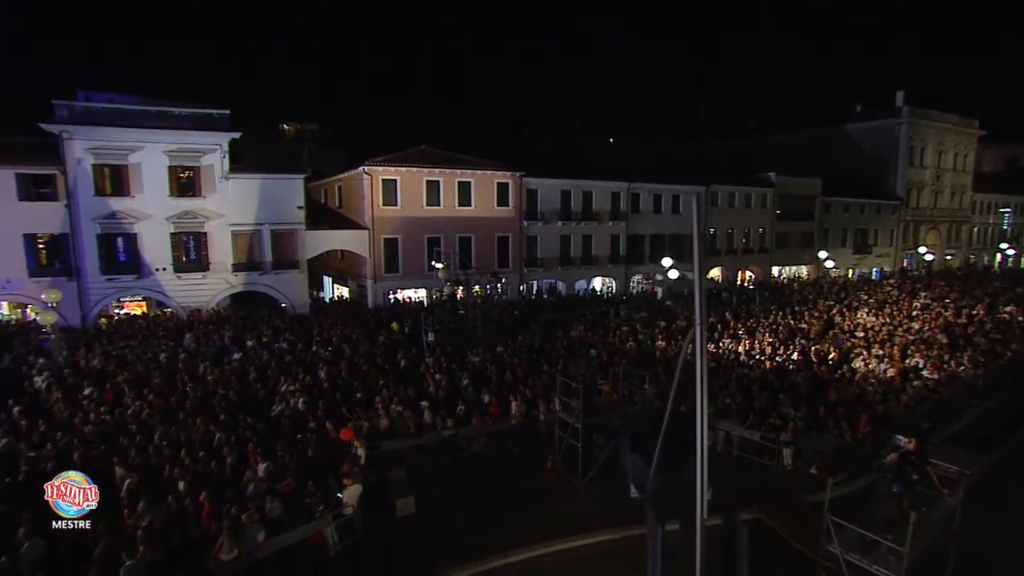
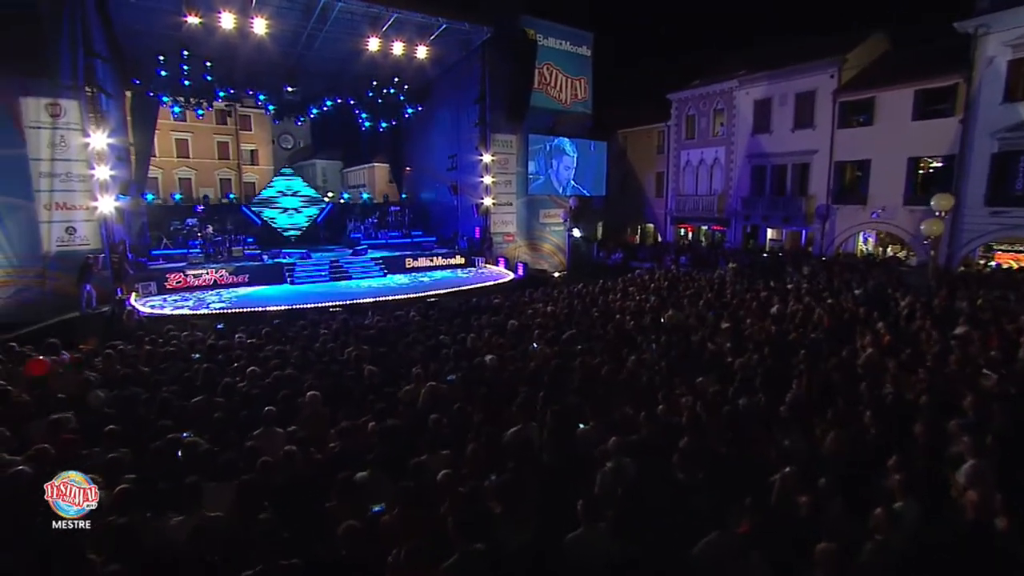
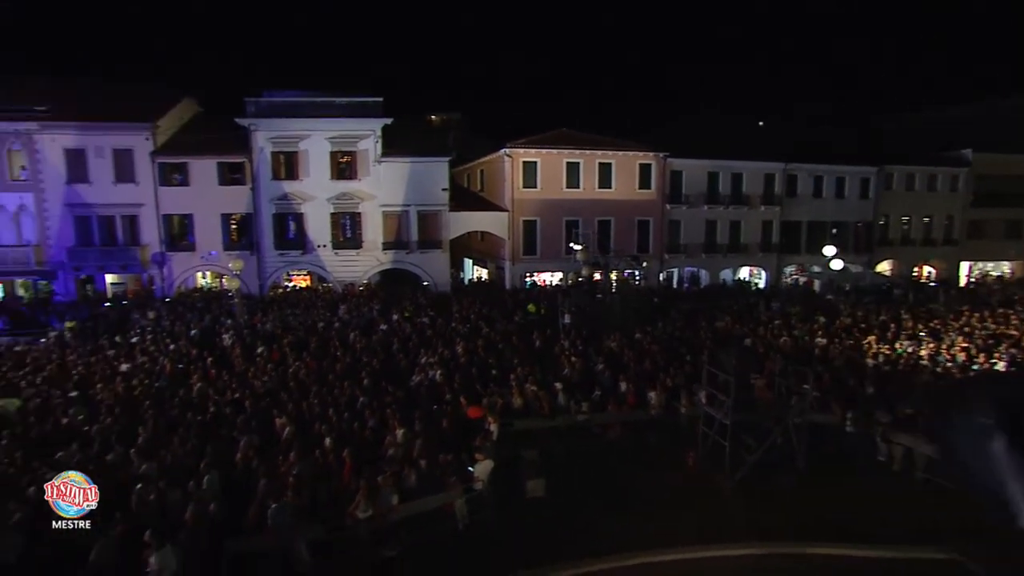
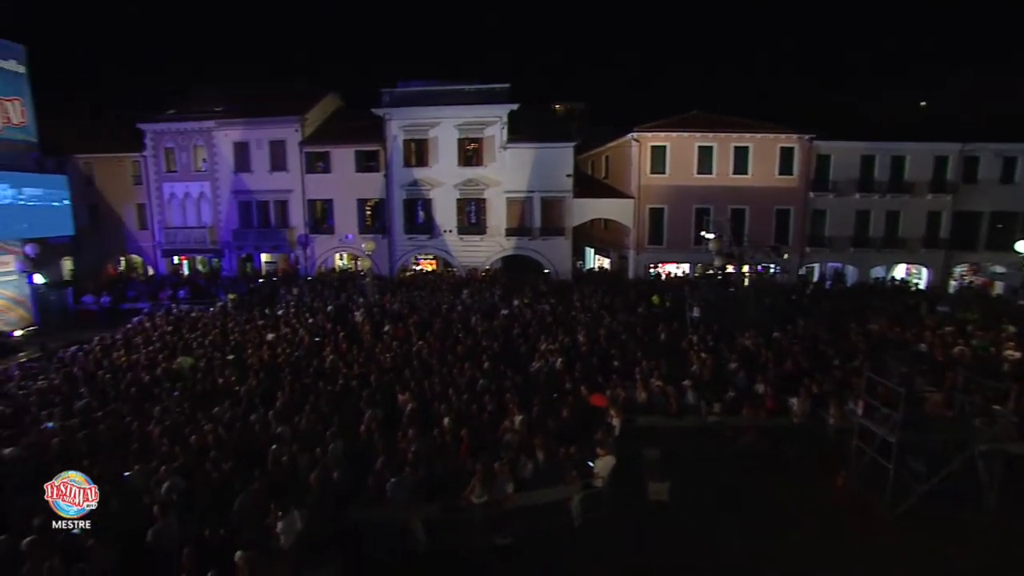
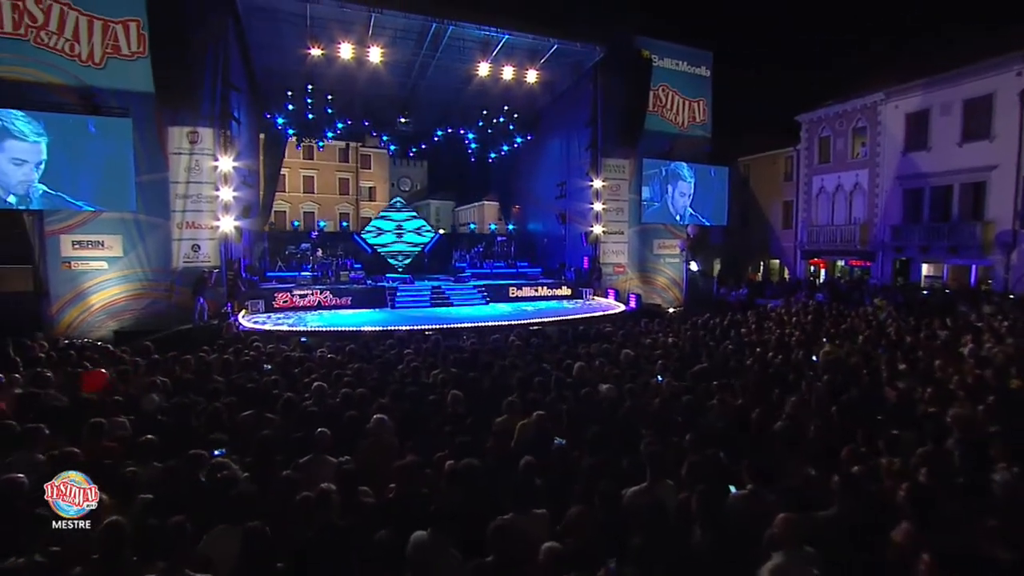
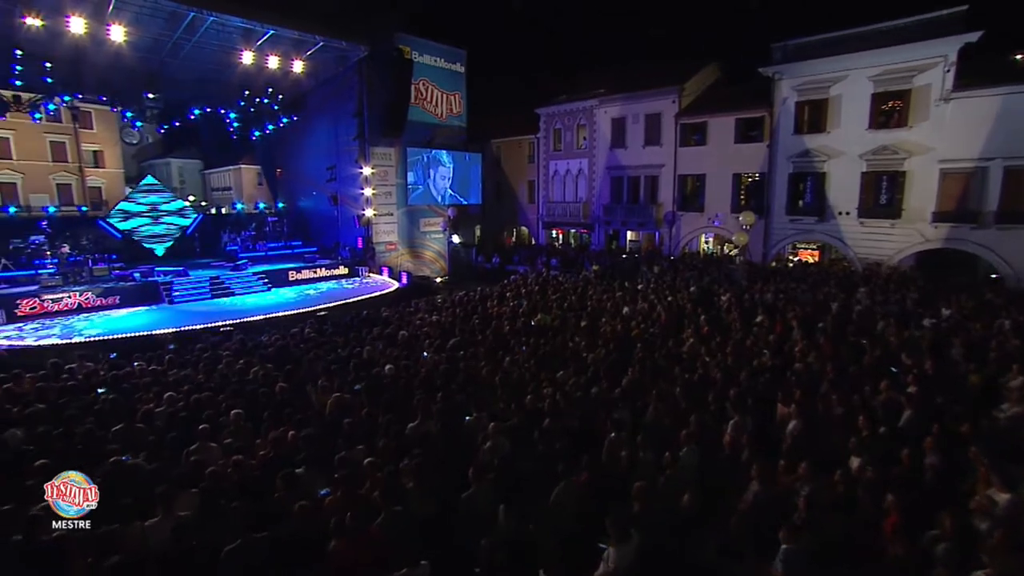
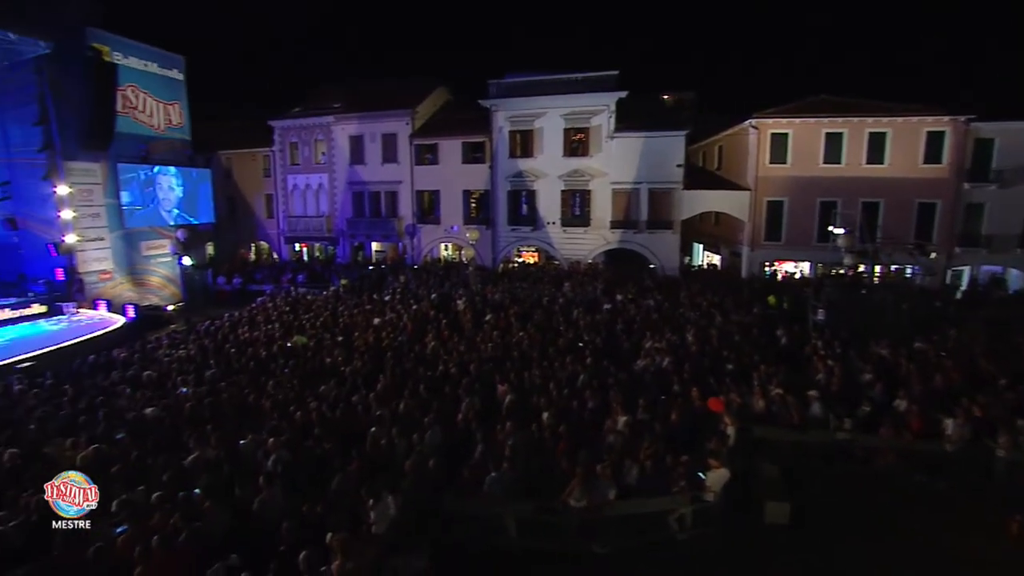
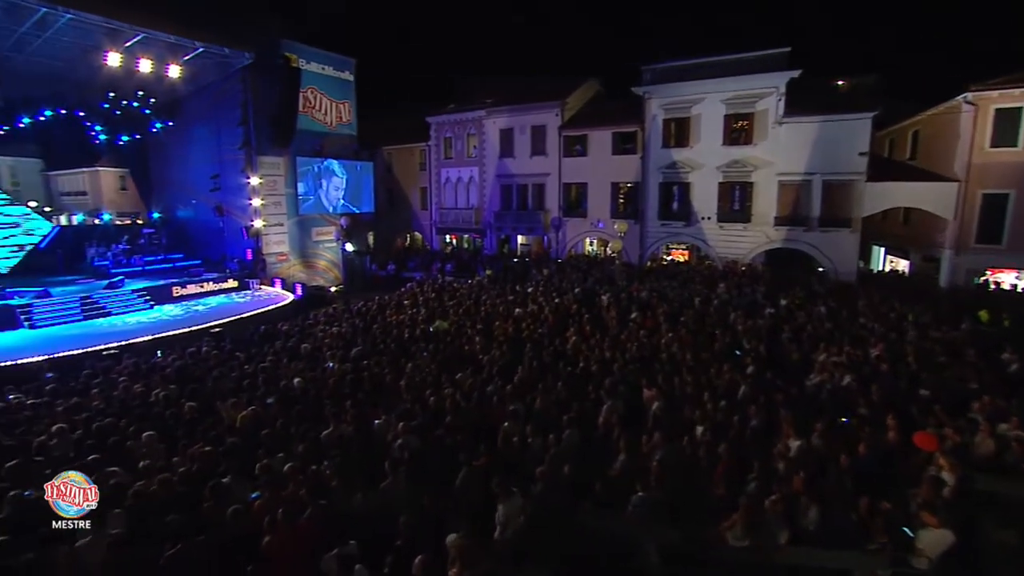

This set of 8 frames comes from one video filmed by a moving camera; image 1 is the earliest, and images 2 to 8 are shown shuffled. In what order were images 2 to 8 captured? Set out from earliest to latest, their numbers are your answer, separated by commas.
3, 4, 7, 8, 6, 2, 5
